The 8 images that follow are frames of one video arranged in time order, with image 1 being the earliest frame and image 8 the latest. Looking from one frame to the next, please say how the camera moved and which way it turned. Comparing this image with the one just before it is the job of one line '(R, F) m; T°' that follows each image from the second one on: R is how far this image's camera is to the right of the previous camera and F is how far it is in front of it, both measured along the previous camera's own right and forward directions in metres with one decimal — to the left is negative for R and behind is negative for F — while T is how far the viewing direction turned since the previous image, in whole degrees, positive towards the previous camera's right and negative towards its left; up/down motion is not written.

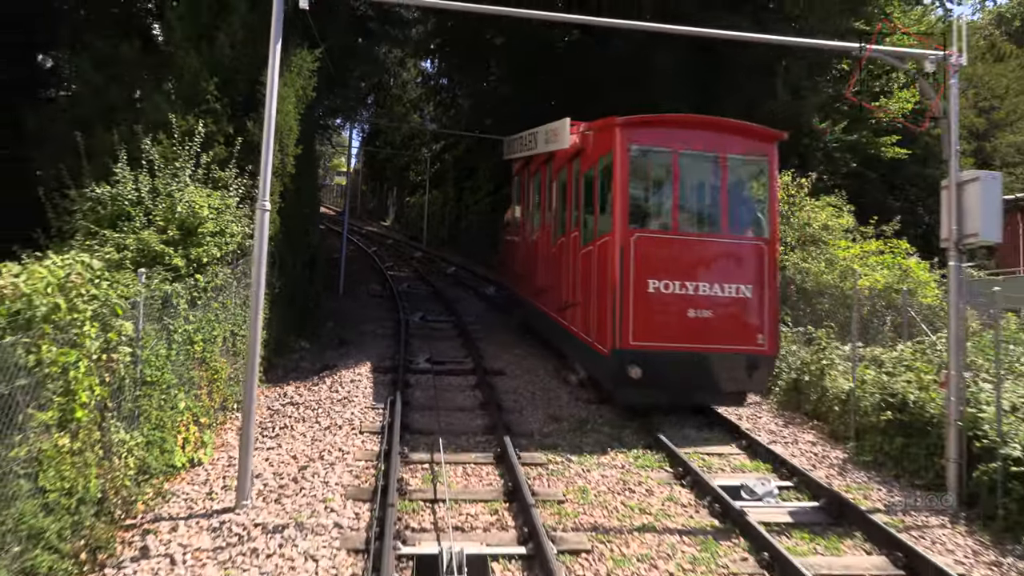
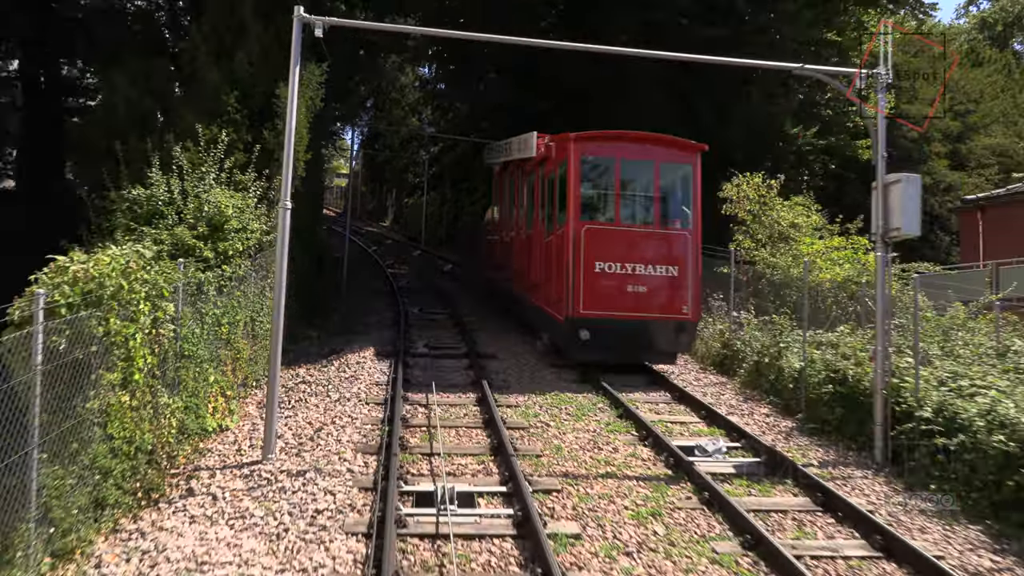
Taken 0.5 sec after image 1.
(+0.1, -1.1) m; 0°
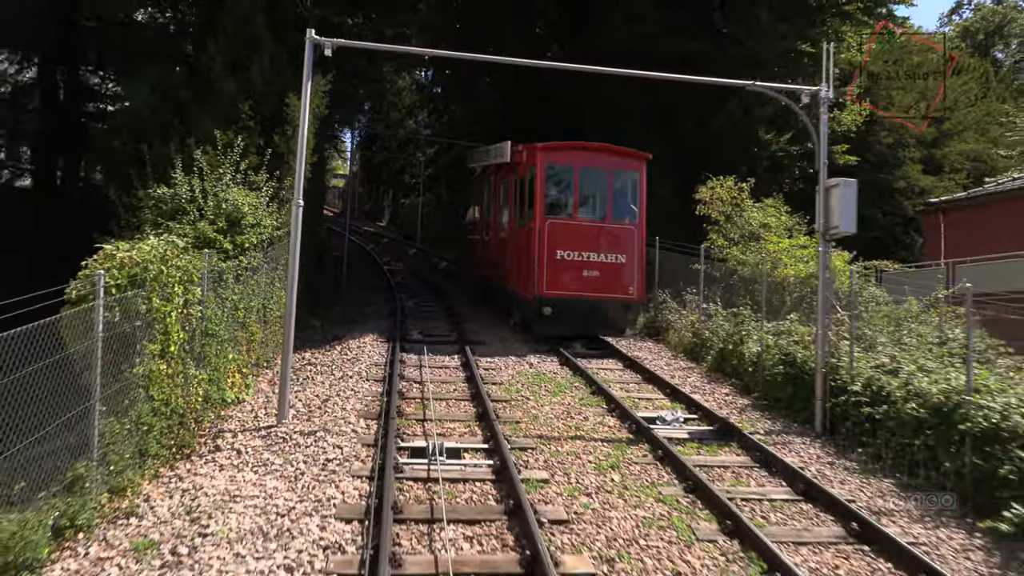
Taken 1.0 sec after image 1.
(+0.1, -1.1) m; 0°
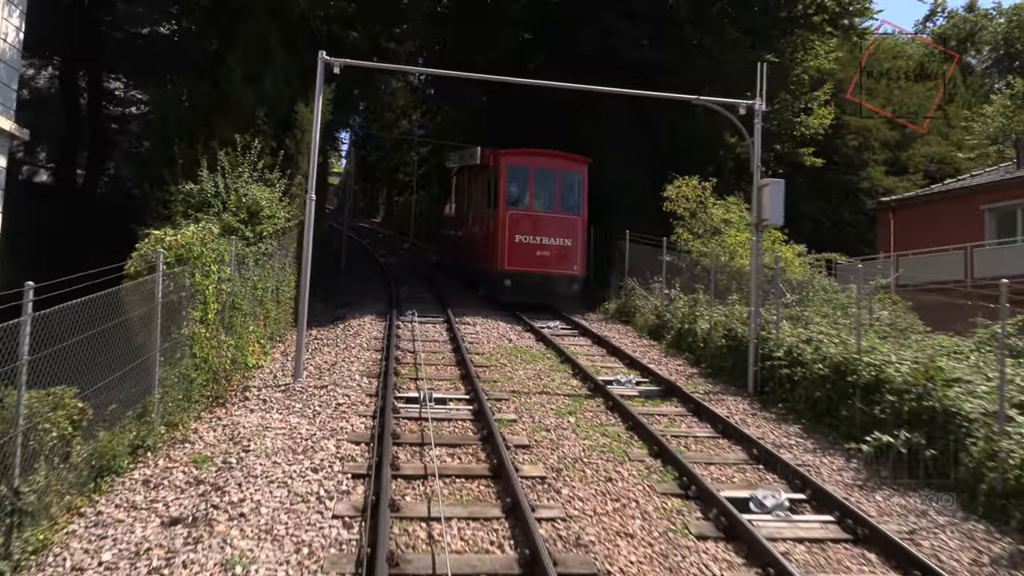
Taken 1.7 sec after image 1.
(+0.2, -1.6) m; +1°
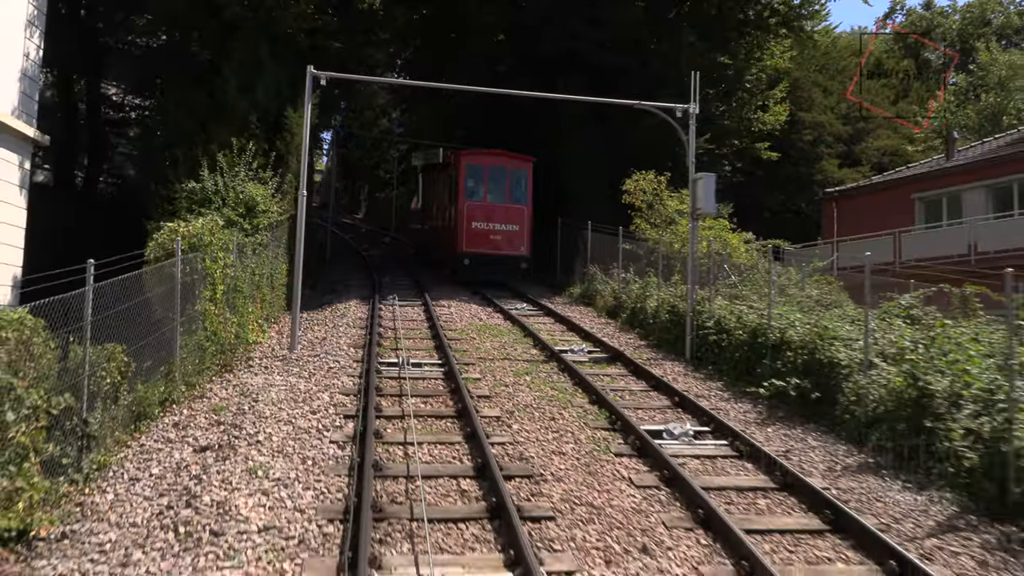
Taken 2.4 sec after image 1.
(+0.3, -1.6) m; +1°
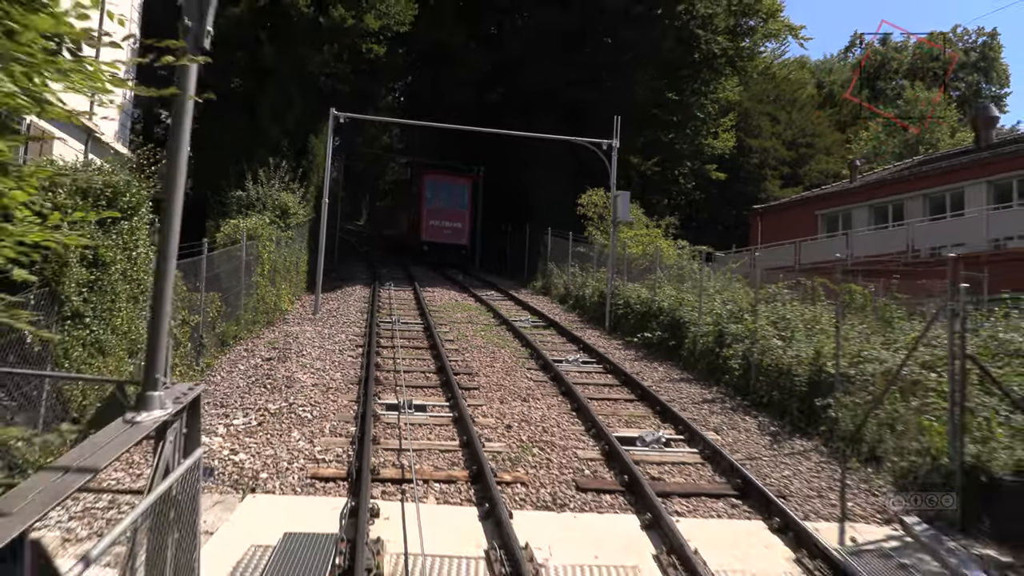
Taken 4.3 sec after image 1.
(+0.7, -4.4) m; 0°
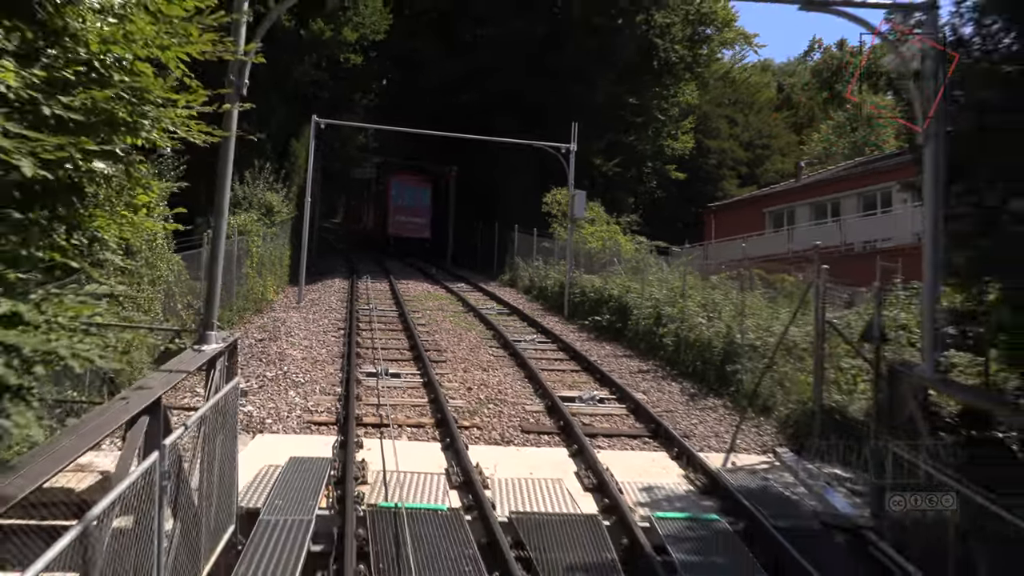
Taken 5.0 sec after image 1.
(+0.2, -1.7) m; +2°
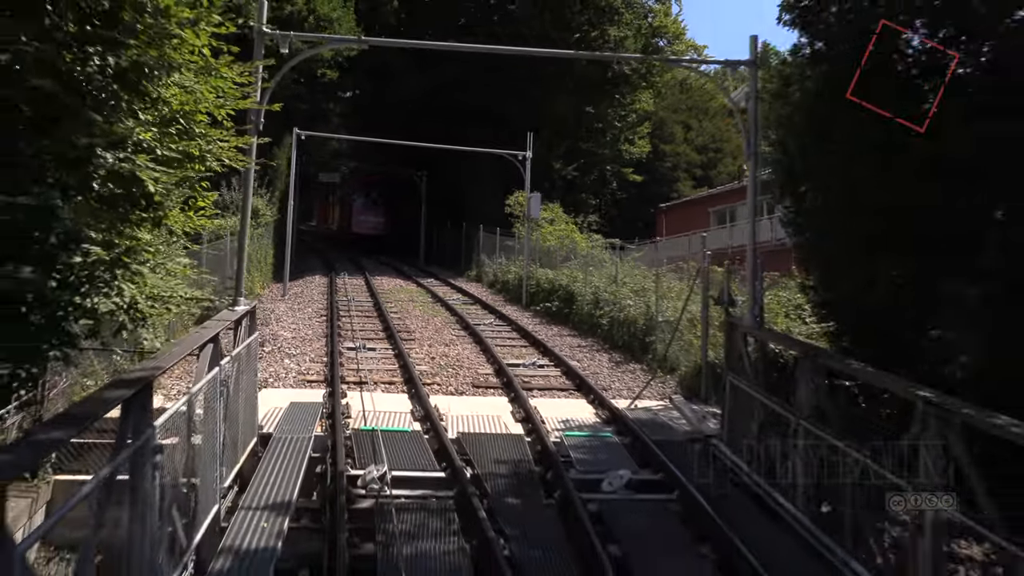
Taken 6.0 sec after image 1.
(+0.3, -2.2) m; +2°
